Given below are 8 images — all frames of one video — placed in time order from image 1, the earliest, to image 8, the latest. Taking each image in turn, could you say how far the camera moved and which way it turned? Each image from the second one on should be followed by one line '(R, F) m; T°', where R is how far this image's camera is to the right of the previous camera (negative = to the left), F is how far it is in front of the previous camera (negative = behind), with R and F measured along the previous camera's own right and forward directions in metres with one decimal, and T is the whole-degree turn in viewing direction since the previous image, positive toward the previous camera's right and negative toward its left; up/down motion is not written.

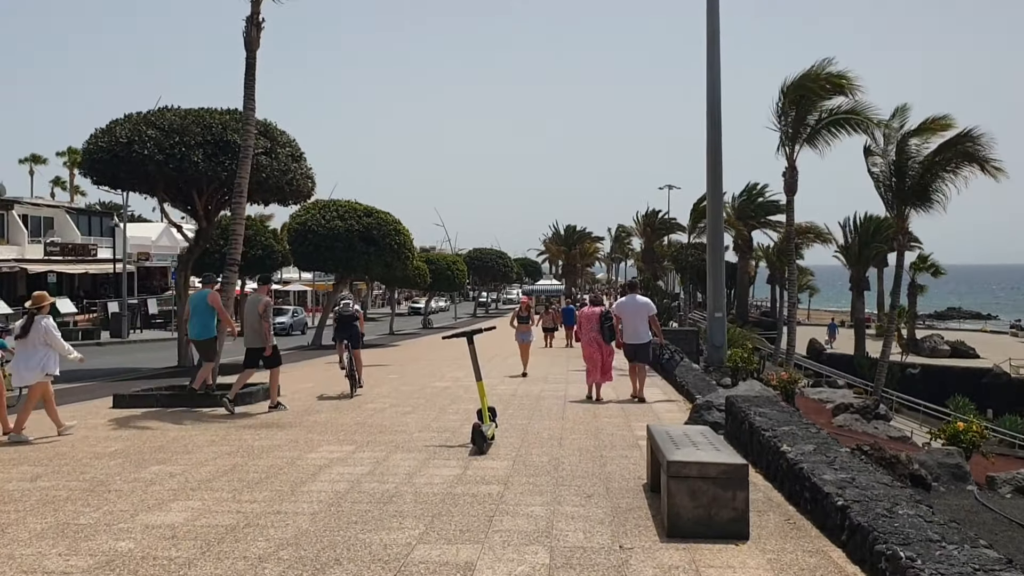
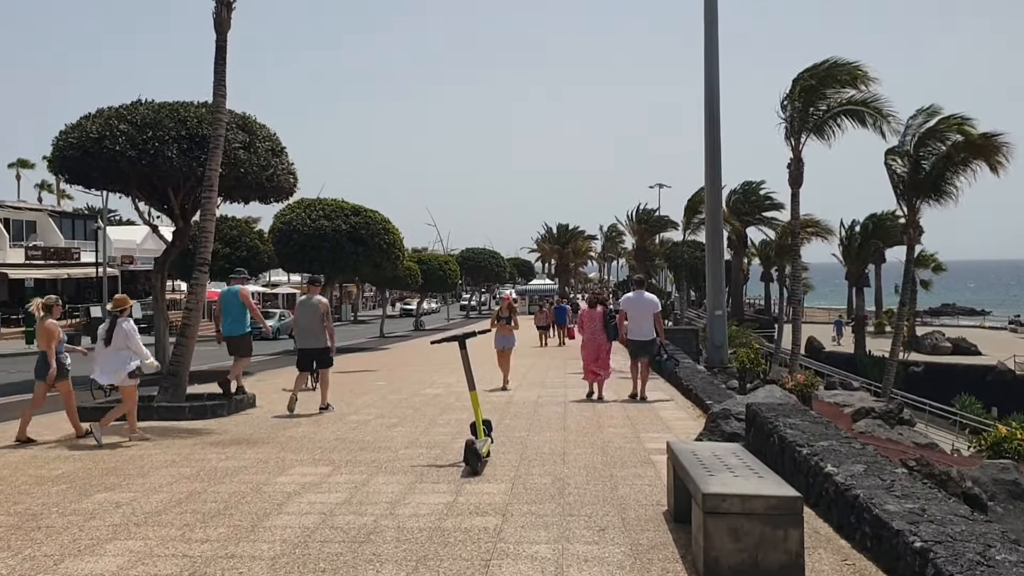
(0.0, +1.0) m; 0°
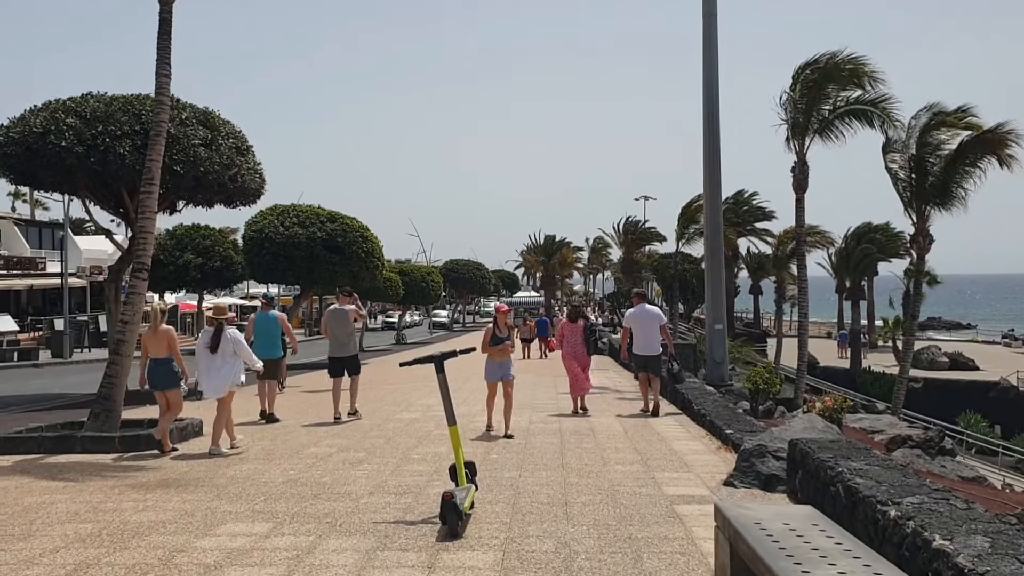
(0.0, +1.6) m; +1°
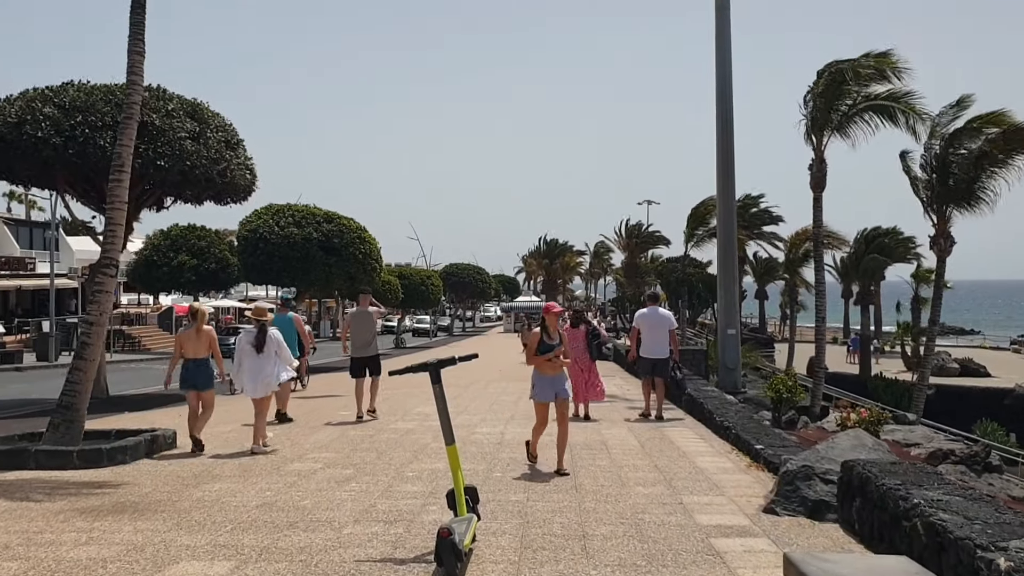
(-0.1, +1.0) m; 0°
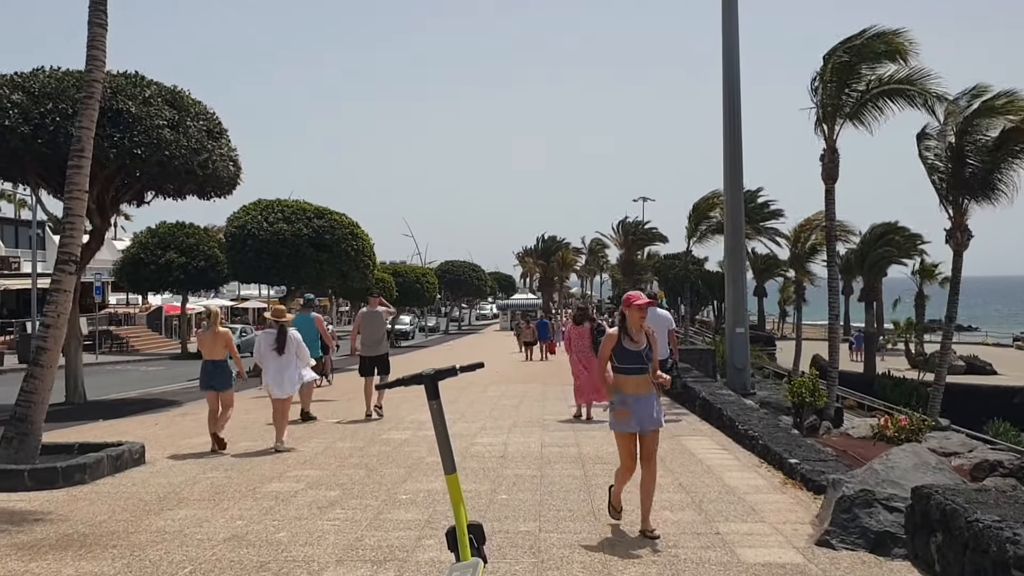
(-0.1, +0.9) m; 0°
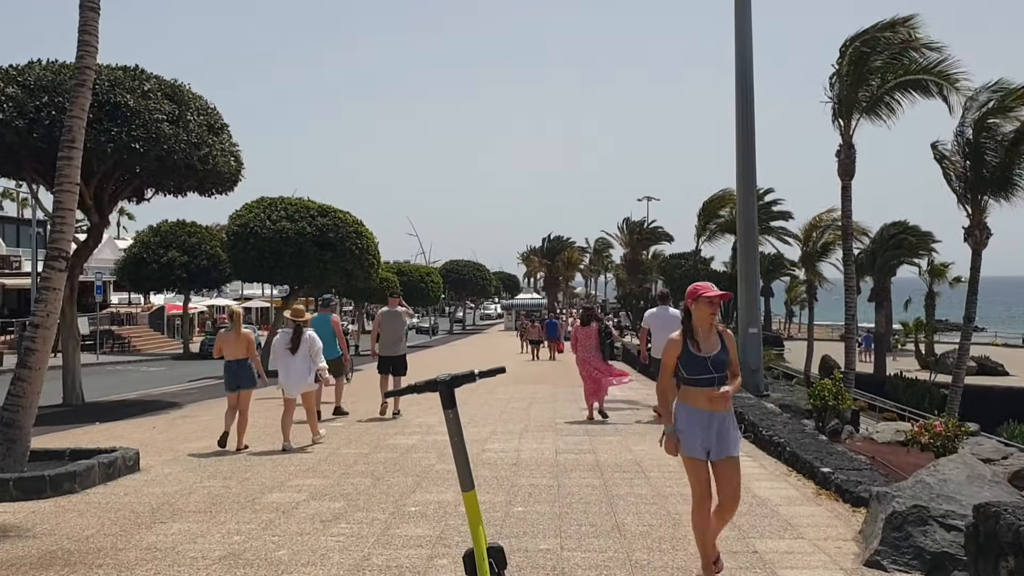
(-0.1, +0.5) m; 0°
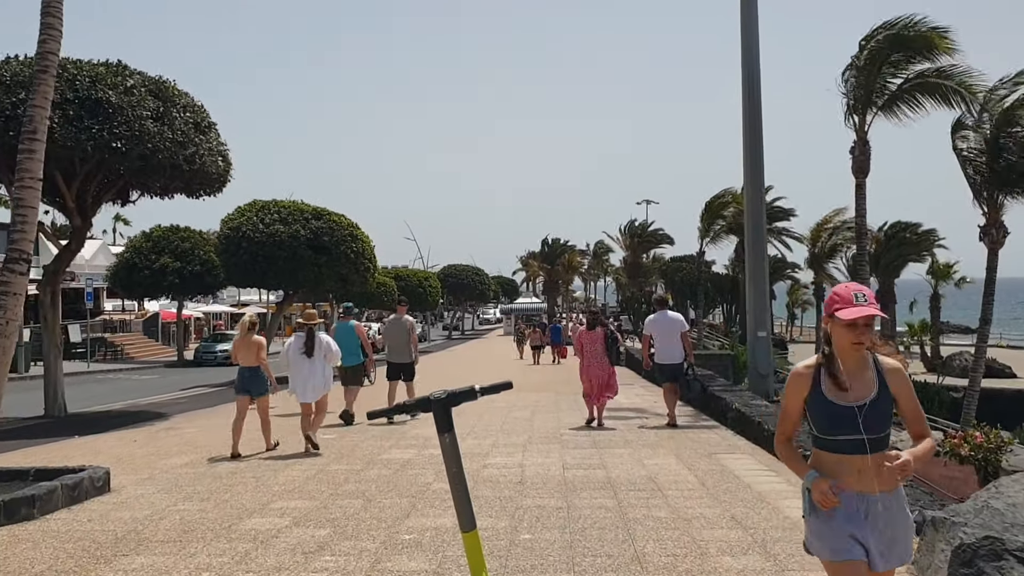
(0.0, +0.7) m; 0°
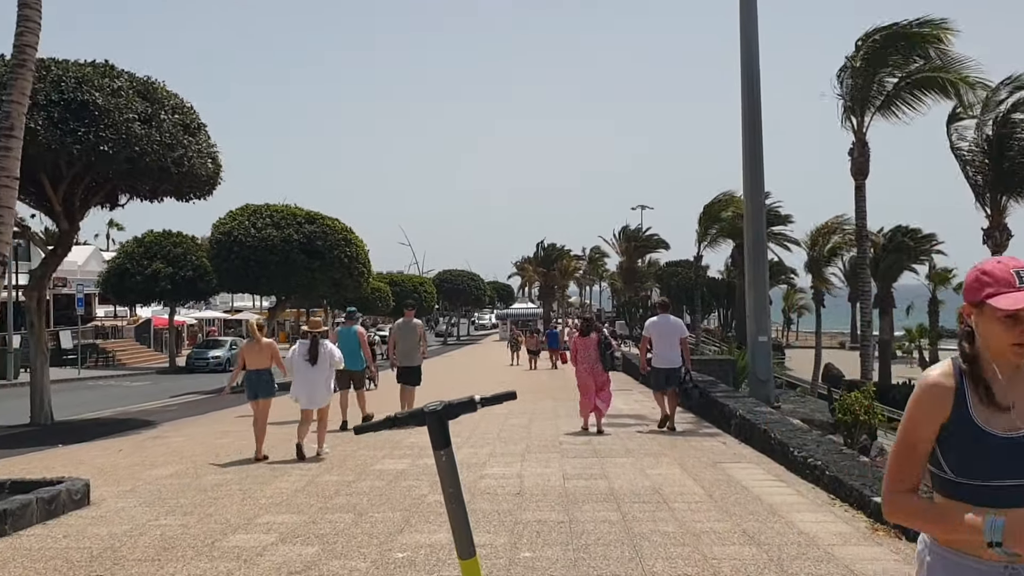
(0.0, +0.3) m; 0°
